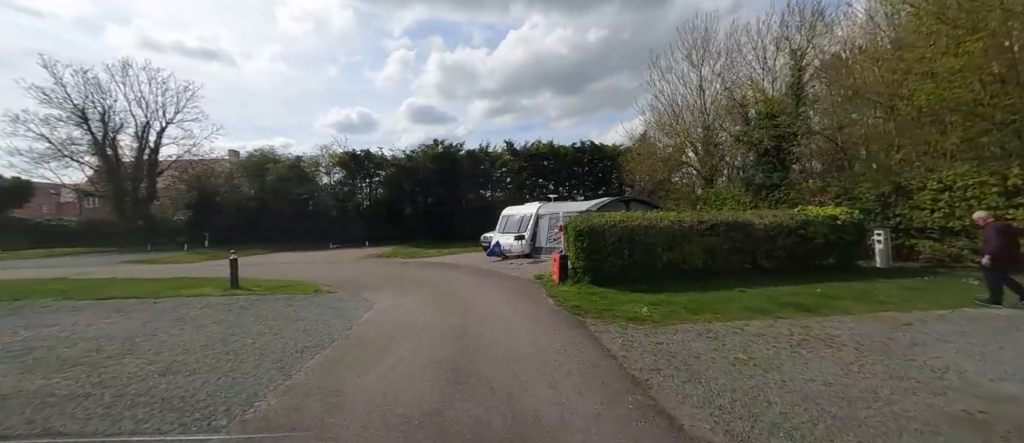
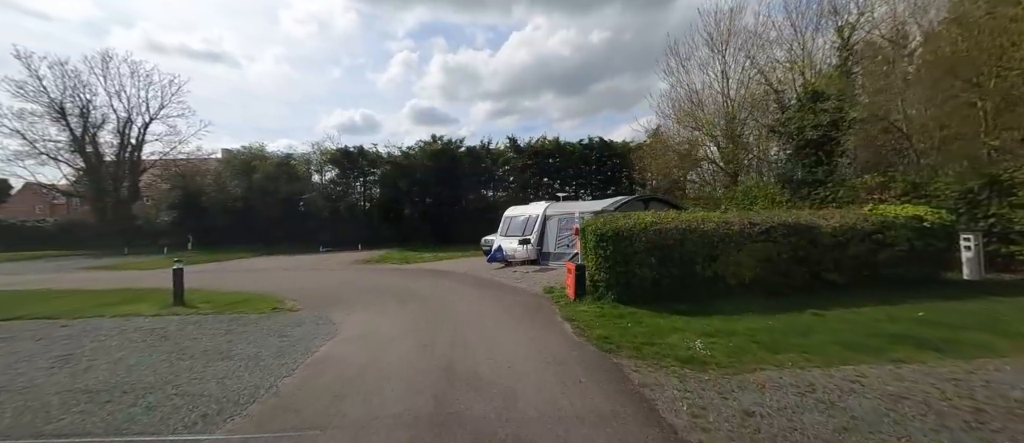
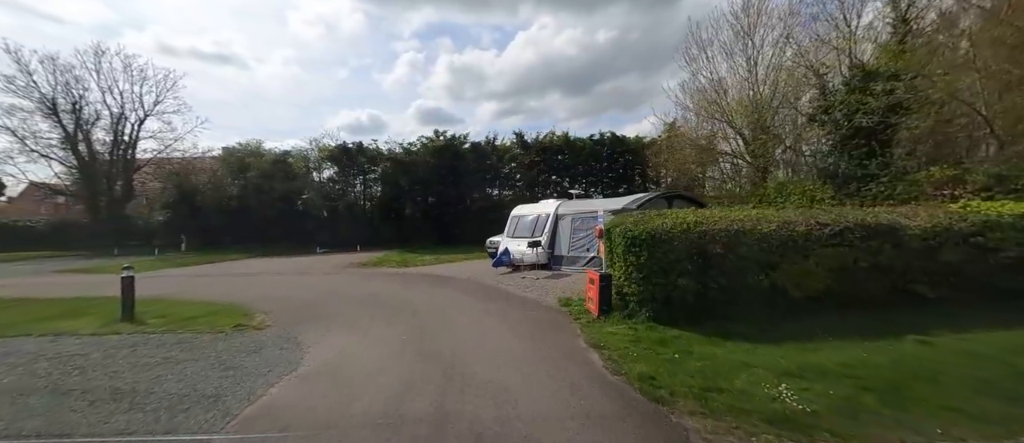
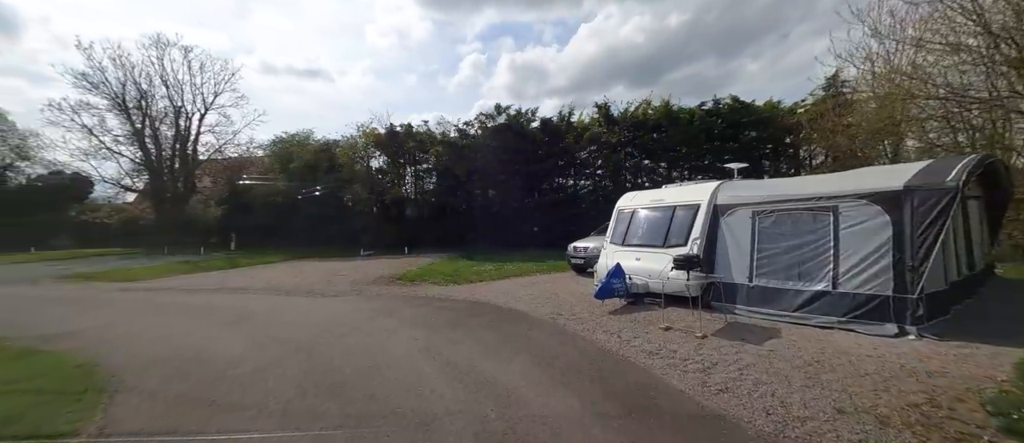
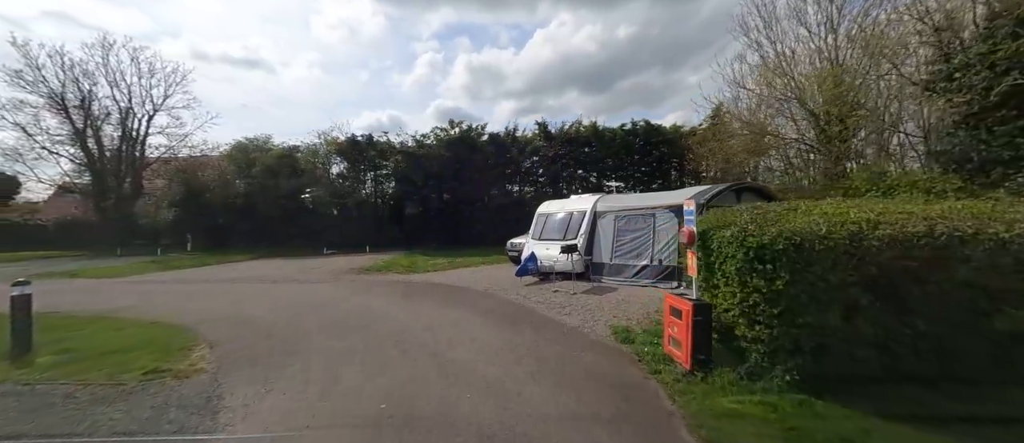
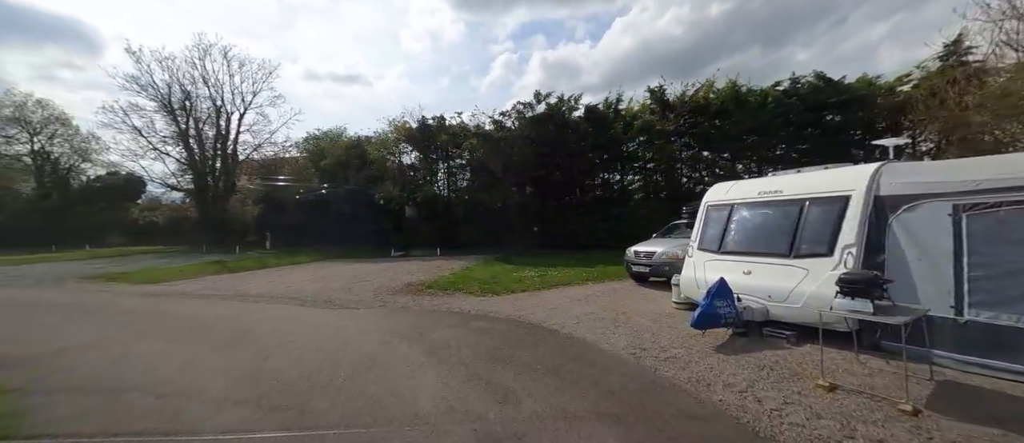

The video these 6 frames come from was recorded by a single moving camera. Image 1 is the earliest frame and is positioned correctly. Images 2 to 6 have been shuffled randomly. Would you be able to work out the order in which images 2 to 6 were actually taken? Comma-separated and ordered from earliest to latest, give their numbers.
2, 3, 5, 4, 6
